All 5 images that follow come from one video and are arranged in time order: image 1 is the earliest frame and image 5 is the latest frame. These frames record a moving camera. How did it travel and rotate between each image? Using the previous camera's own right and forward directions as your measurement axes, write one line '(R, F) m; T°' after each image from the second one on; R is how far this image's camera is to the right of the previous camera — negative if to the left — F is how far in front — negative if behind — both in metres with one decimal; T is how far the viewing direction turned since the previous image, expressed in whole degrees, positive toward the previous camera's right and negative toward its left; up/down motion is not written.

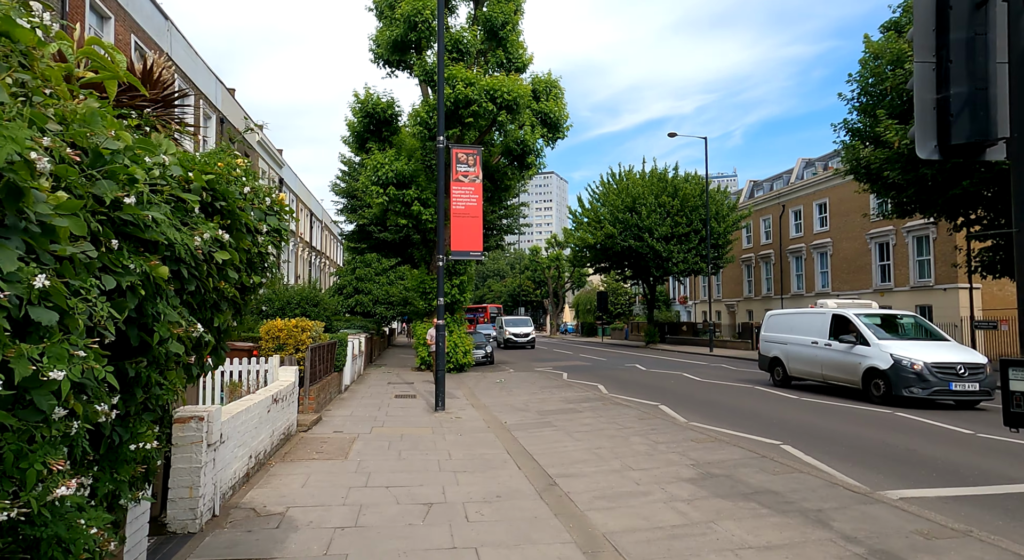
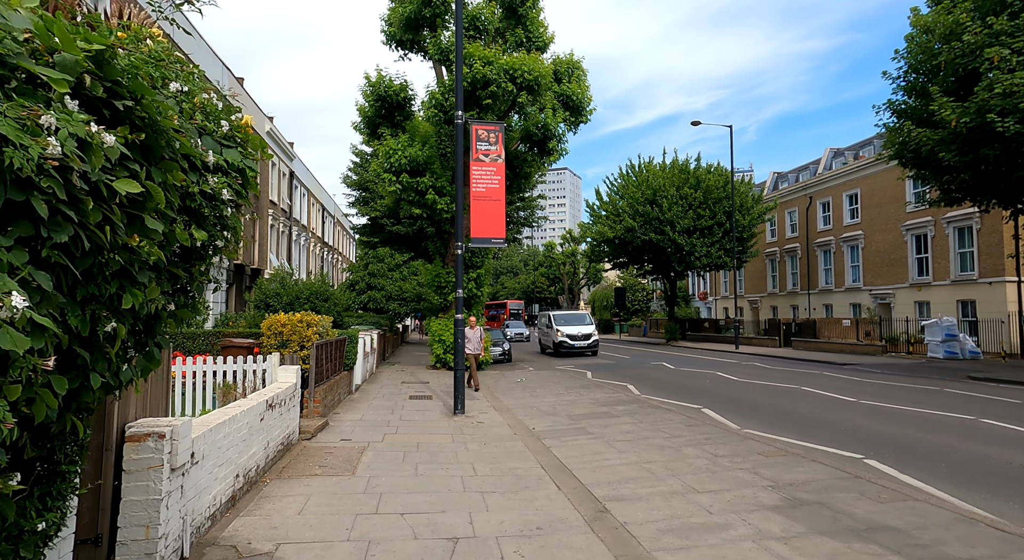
(-0.2, +1.1) m; -1°
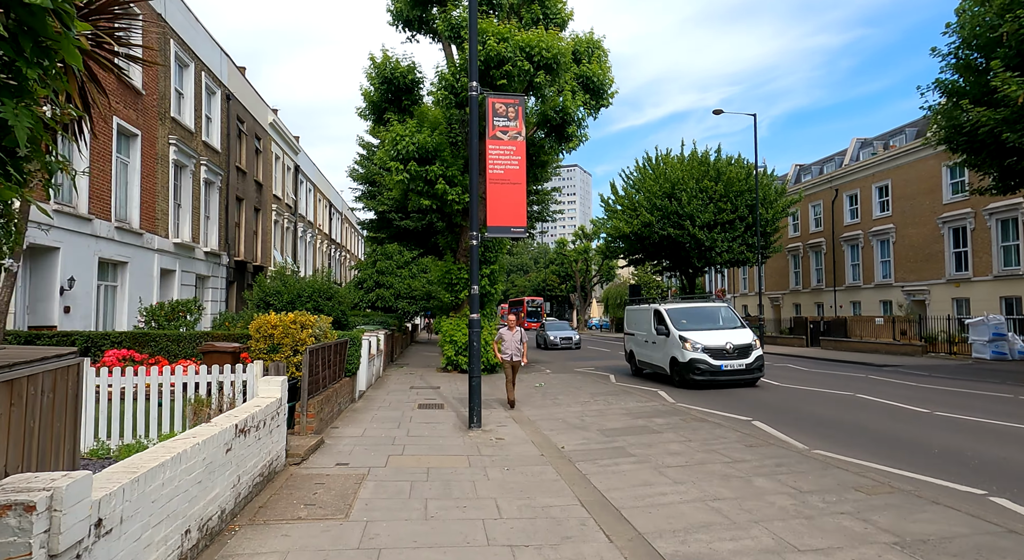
(-0.2, +1.3) m; -1°
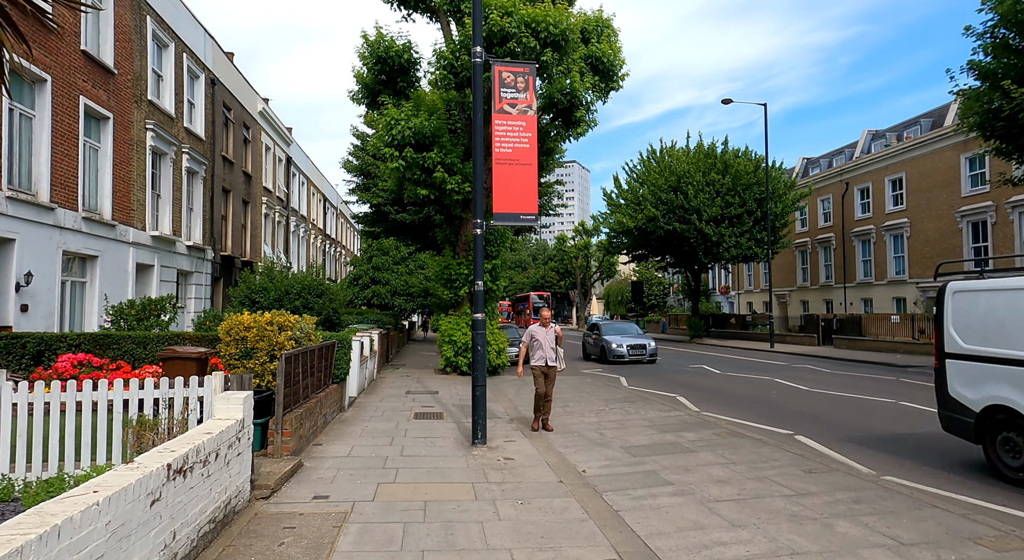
(-0.2, +1.2) m; 0°
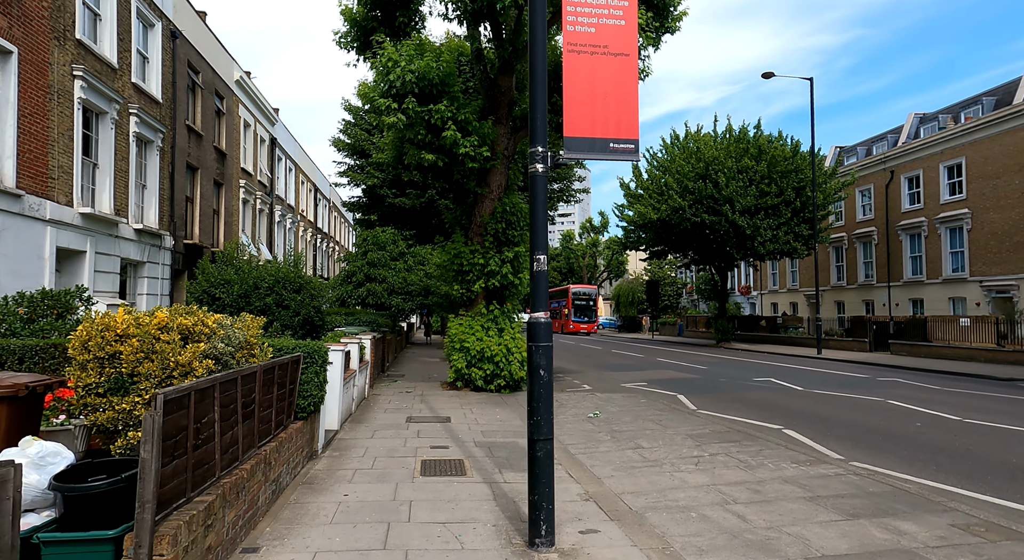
(-0.7, +3.5) m; 0°
